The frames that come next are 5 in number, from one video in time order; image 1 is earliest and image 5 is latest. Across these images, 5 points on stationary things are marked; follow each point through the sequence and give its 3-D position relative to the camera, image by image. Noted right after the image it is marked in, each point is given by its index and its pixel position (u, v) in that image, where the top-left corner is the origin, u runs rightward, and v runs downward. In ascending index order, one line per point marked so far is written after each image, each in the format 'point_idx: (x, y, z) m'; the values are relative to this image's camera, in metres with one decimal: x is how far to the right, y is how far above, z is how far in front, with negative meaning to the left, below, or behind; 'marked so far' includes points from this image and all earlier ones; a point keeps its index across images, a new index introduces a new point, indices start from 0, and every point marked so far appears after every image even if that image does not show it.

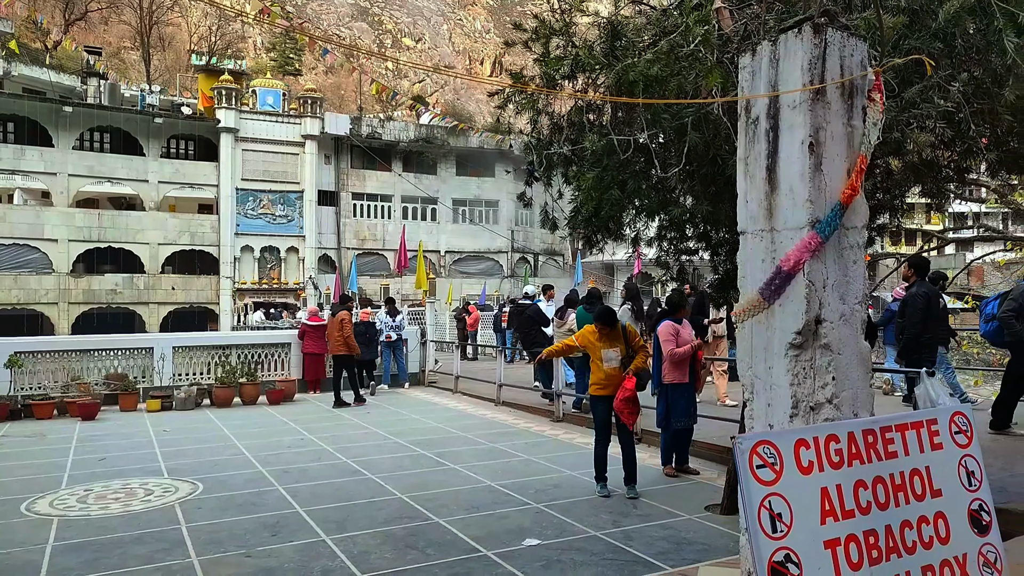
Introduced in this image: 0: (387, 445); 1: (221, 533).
0: (-1.3, -1.6, +7.8) m
1: (-1.9, -1.6, +4.8) m
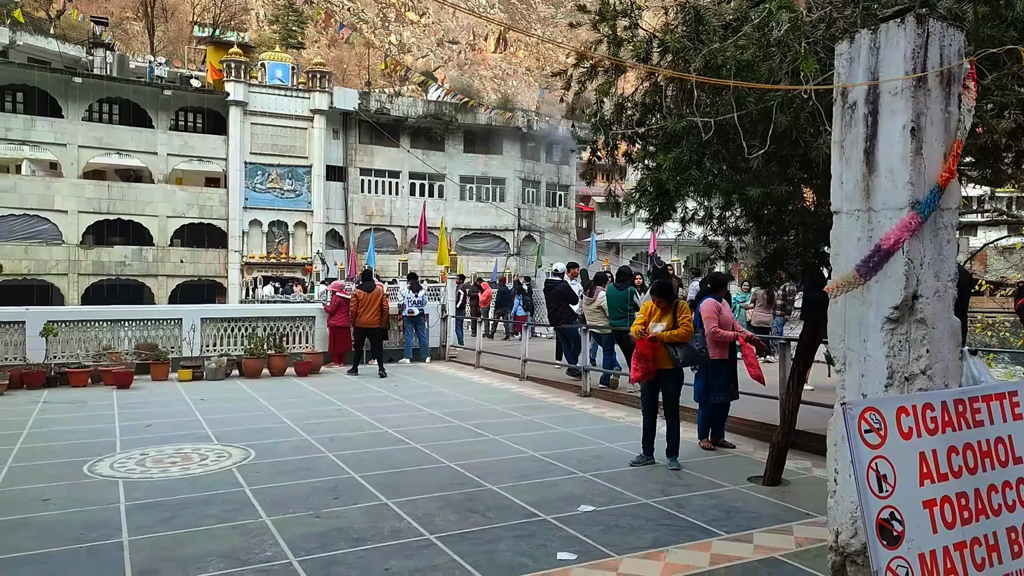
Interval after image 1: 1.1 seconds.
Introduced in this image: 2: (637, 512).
0: (-0.9, -1.3, +8.0) m
1: (-1.5, -1.4, +5.0) m
2: (+0.8, -1.4, +4.7) m
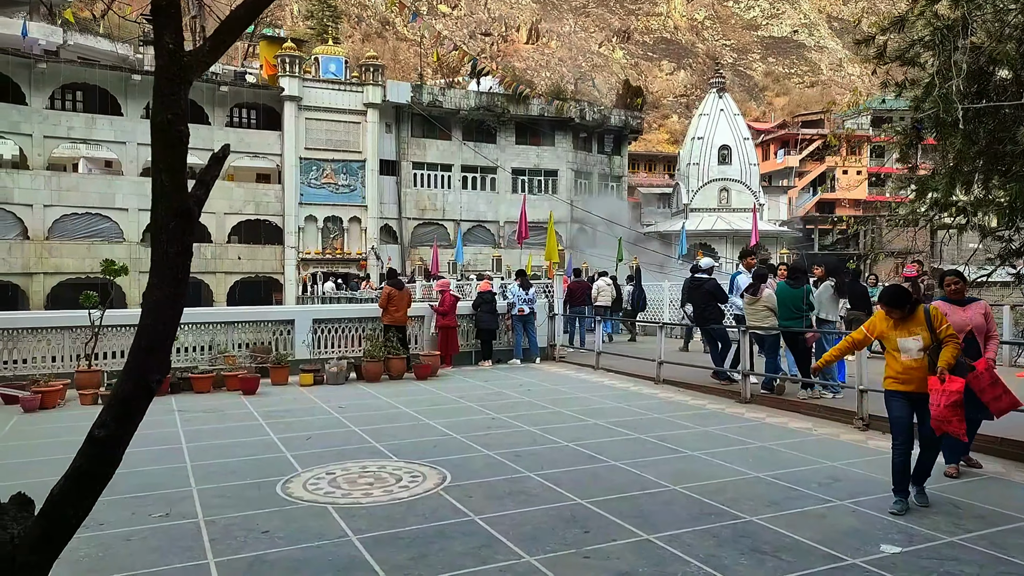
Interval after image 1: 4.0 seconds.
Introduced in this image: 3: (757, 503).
0: (+0.8, -1.4, +7.4) m
1: (+0.1, -1.4, +4.5) m
2: (+2.4, -1.4, +4.0) m
3: (+1.6, -1.4, +4.9) m
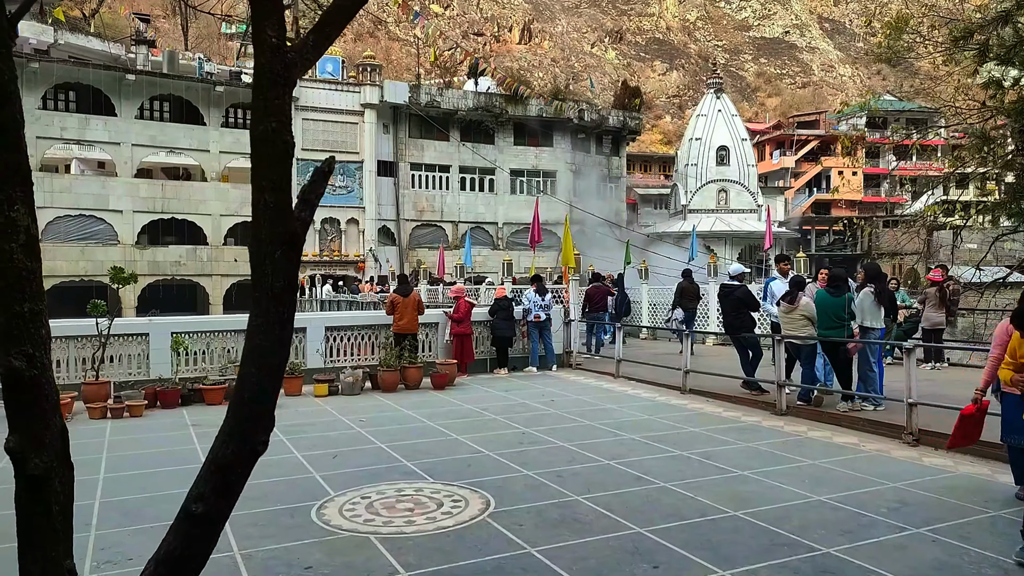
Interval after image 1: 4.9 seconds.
0: (+1.1, -1.4, +7.1) m
1: (+0.4, -1.5, +4.1) m
2: (+2.7, -1.5, +3.7) m
3: (+1.9, -1.5, +4.6) m
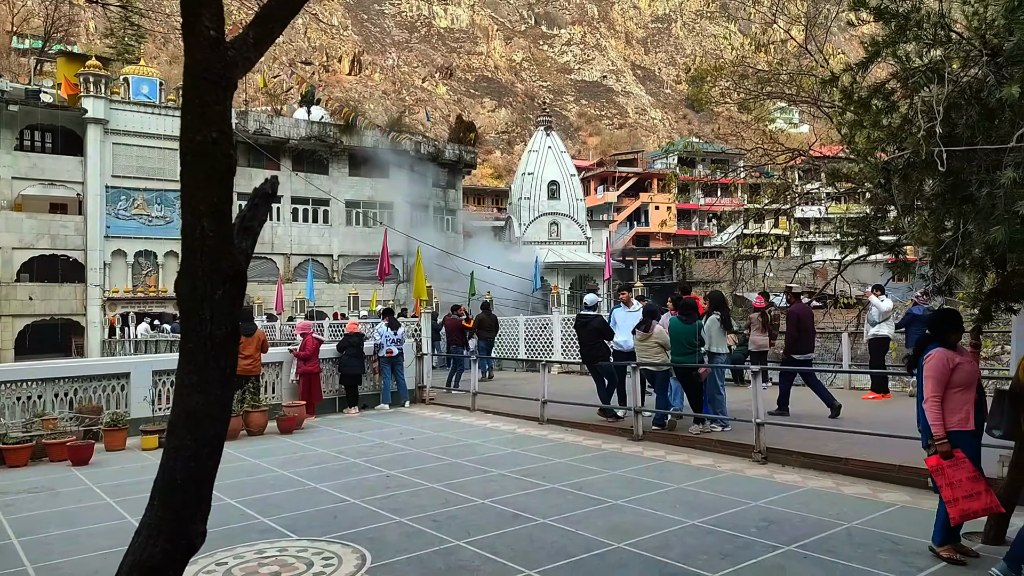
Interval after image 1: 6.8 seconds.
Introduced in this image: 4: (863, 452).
0: (-0.1, -1.7, +6.9) m
1: (-0.1, -1.7, +3.9) m
2: (+2.2, -1.6, +4.0) m
3: (+1.2, -1.7, +4.7) m
4: (+3.1, -1.4, +6.8) m
